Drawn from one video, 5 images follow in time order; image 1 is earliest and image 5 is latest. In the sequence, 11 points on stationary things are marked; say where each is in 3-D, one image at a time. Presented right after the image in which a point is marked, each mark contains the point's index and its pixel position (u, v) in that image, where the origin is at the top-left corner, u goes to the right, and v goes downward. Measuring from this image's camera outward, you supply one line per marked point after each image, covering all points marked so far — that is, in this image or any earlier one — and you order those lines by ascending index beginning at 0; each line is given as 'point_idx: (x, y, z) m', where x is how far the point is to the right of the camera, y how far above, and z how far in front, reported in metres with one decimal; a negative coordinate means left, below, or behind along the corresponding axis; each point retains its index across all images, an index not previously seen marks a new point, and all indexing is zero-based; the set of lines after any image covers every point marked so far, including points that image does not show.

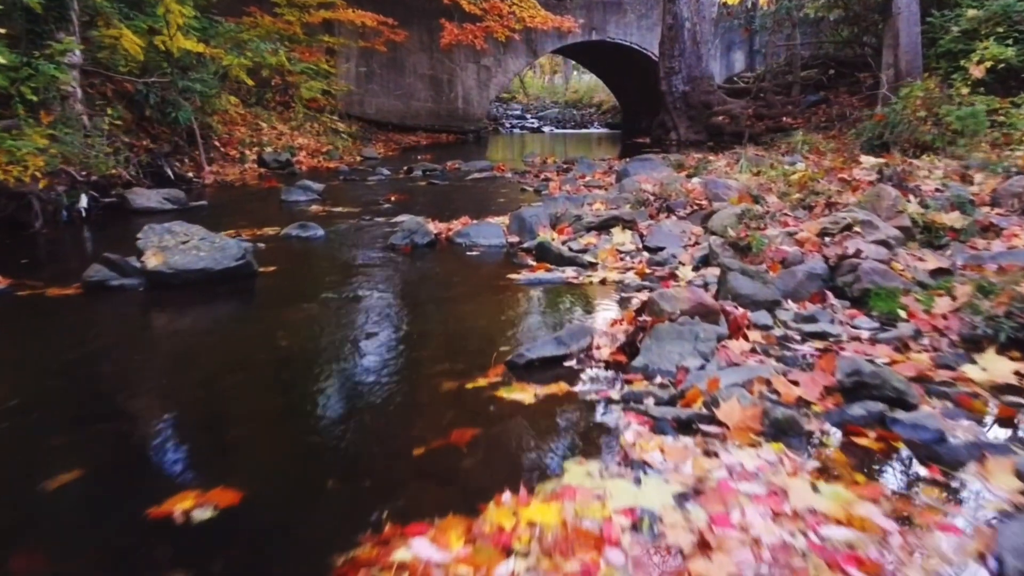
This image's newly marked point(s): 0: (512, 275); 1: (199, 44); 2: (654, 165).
0: (0.0, +0.1, +4.1) m
1: (-3.4, +2.7, +8.8) m
2: (+1.4, +1.2, +8.1) m
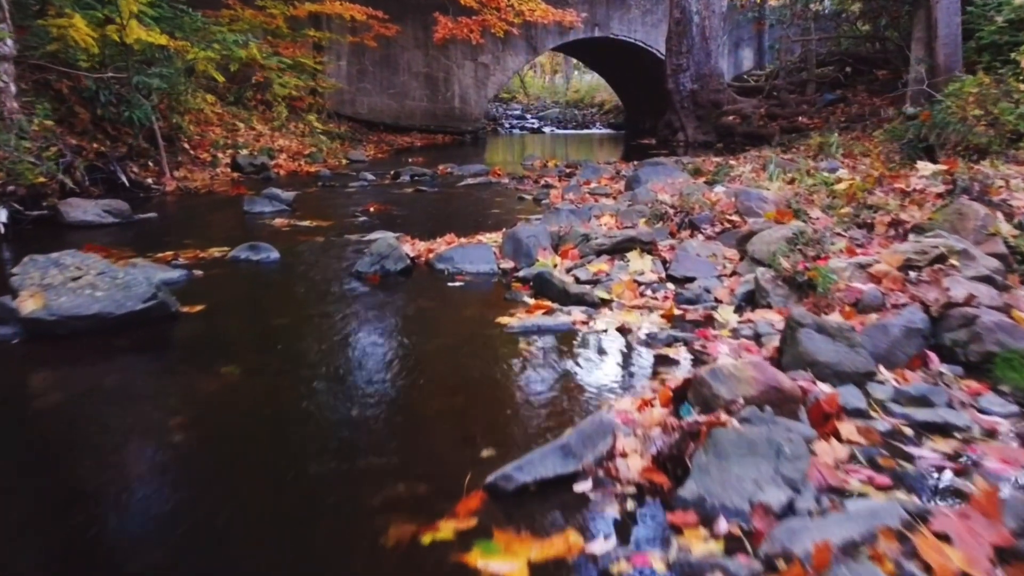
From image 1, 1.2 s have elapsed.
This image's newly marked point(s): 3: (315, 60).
0: (0.0, -0.1, +3.2) m
1: (-3.4, +2.5, +7.9) m
2: (+1.4, +1.1, +7.2) m
3: (-3.5, +4.0, +14.2) m
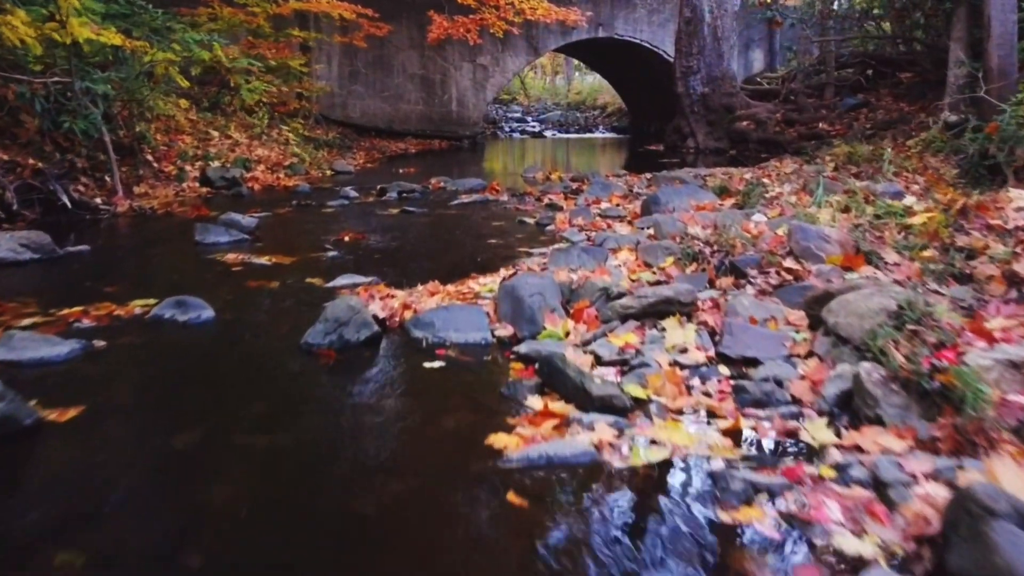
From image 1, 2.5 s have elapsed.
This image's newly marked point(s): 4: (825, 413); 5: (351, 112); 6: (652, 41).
0: (0.0, -0.4, +2.3) m
1: (-3.4, +2.2, +6.9) m
2: (+1.4, +0.8, +6.3) m
3: (-3.5, +3.7, +13.2) m
4: (+0.9, -0.4, +2.3) m
5: (-3.1, +3.4, +15.4) m
6: (+3.2, +5.6, +18.2) m
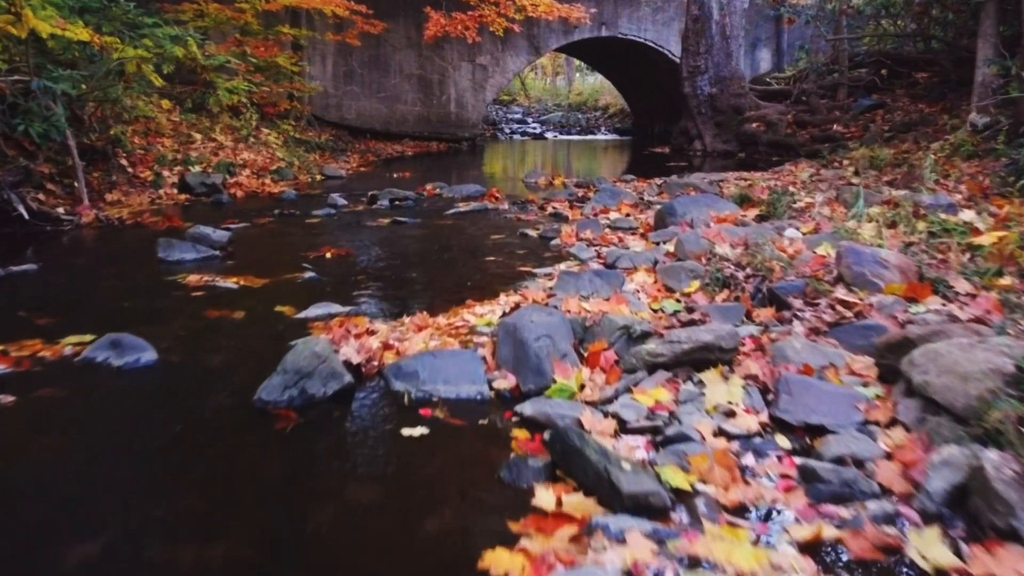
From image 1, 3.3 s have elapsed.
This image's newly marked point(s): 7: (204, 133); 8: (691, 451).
0: (0.0, -0.5, +1.7) m
1: (-3.4, +2.0, +6.3) m
2: (+1.4, +0.6, +5.7) m
3: (-3.5, +3.6, +12.6) m
4: (+0.9, -0.5, +1.7) m
5: (-3.1, +3.2, +14.8) m
6: (+3.2, +5.5, +17.6) m
7: (-3.8, +1.9, +9.9) m
8: (+0.5, -0.4, +2.0) m
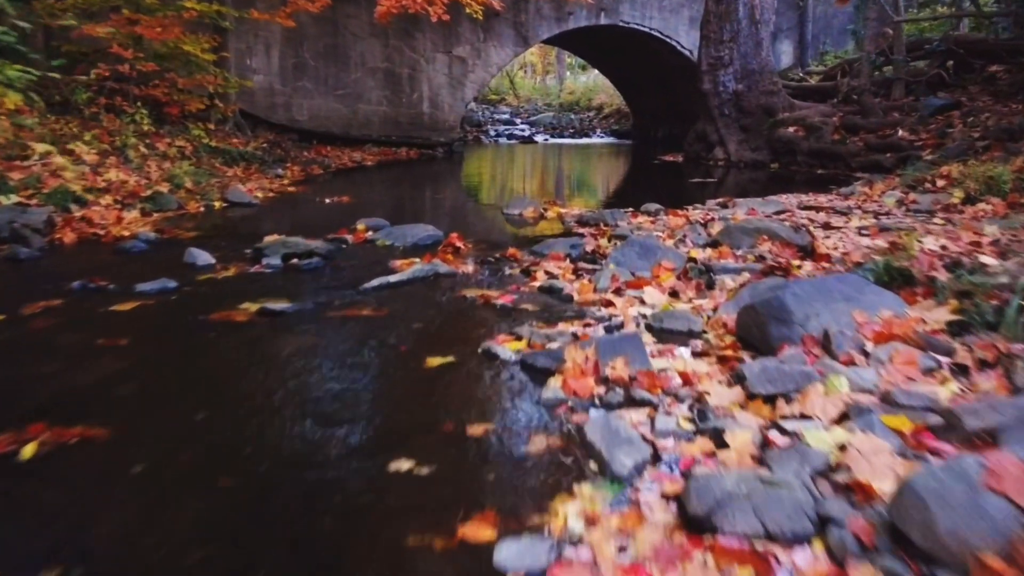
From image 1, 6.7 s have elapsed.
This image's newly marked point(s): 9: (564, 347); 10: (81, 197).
0: (-0.1, -1.2, -1.1) m
1: (-3.6, +1.4, +3.5) m
2: (+1.2, 0.0, +3.0) m
3: (-3.7, +3.0, +9.8) m
4: (+0.8, -1.1, -1.0) m
5: (-3.4, +2.6, +12.0) m
6: (+2.9, +4.8, +14.9) m
7: (-4.0, +1.3, +7.0) m
8: (+0.3, -1.0, -0.7) m
9: (+0.2, -0.2, +2.9) m
10: (-3.3, +0.7, +6.1) m
